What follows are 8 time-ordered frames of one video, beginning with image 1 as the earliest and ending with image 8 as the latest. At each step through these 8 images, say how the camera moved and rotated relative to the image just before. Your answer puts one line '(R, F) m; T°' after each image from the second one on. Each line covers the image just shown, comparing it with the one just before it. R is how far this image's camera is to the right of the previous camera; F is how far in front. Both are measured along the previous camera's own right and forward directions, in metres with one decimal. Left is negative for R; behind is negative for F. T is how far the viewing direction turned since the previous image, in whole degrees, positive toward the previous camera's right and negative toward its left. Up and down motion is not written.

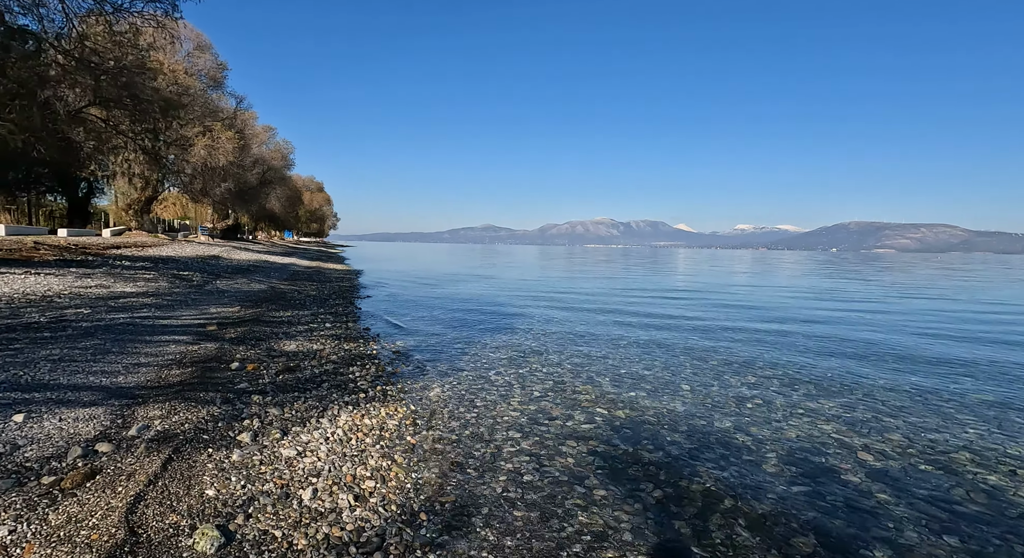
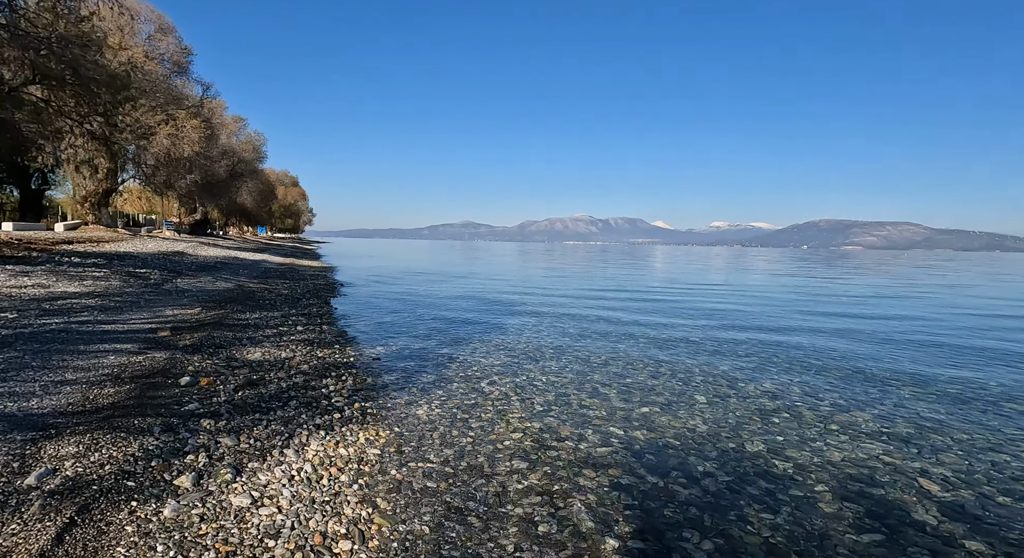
(-0.4, +1.6) m; +2°
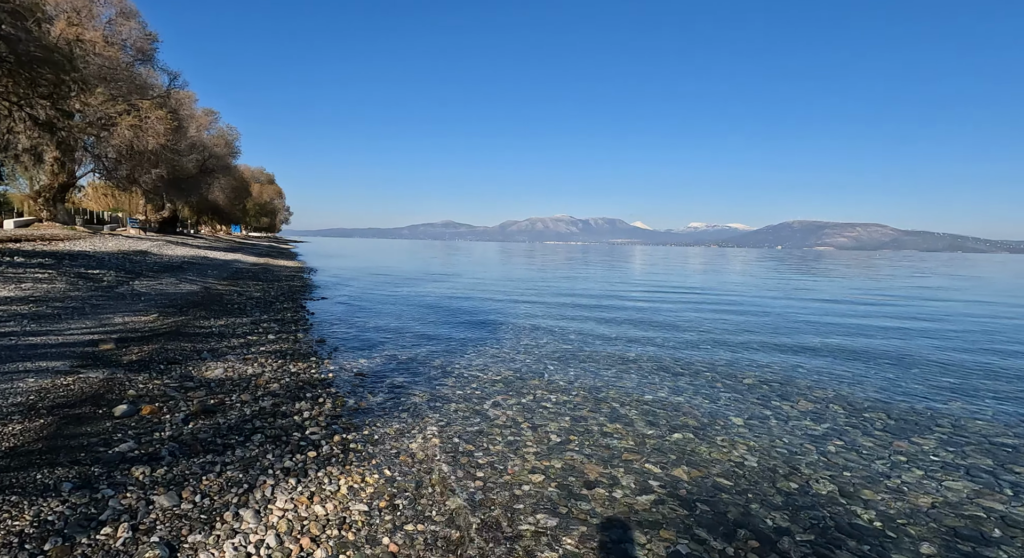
(-0.6, +1.8) m; +2°
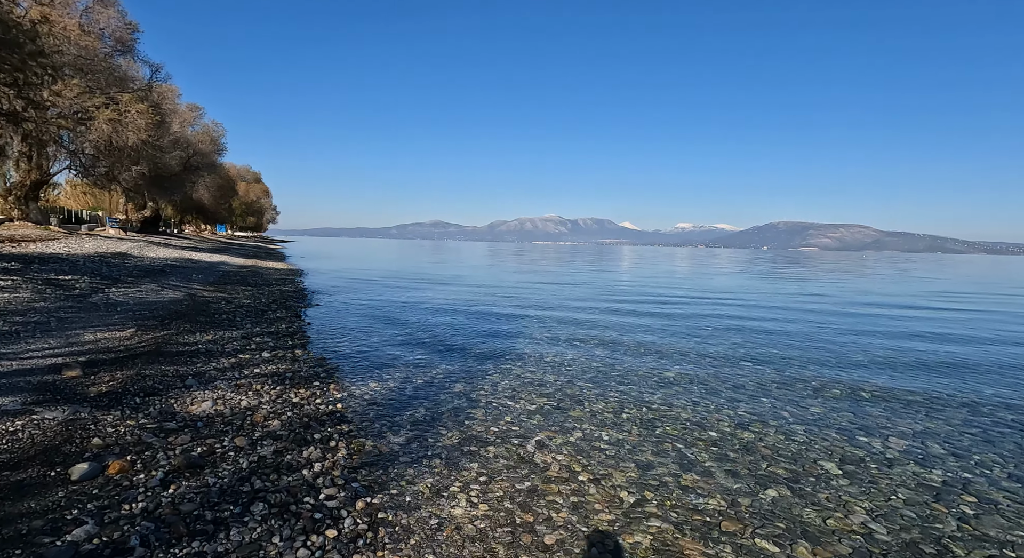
(-1.1, +1.8) m; +1°
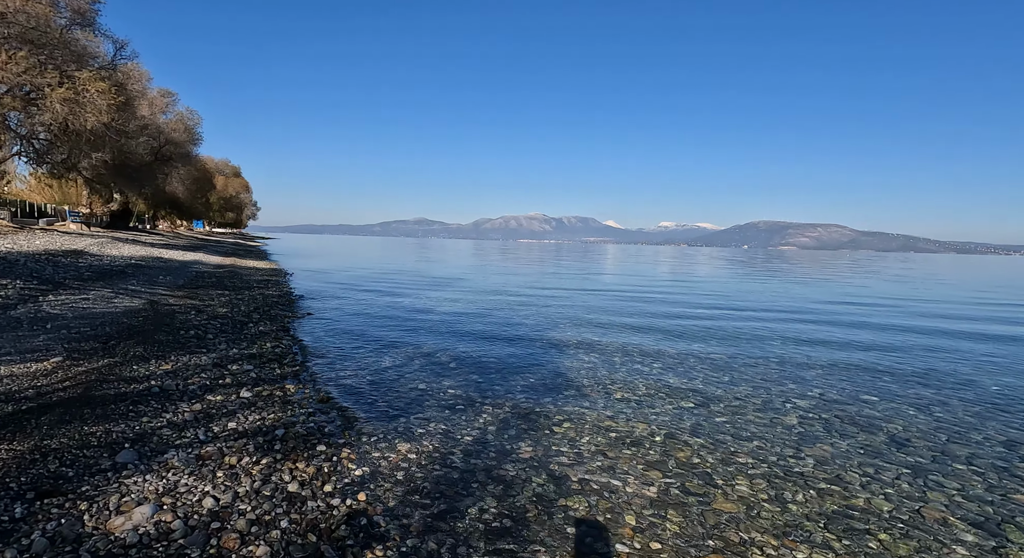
(-1.9, +4.0) m; +2°
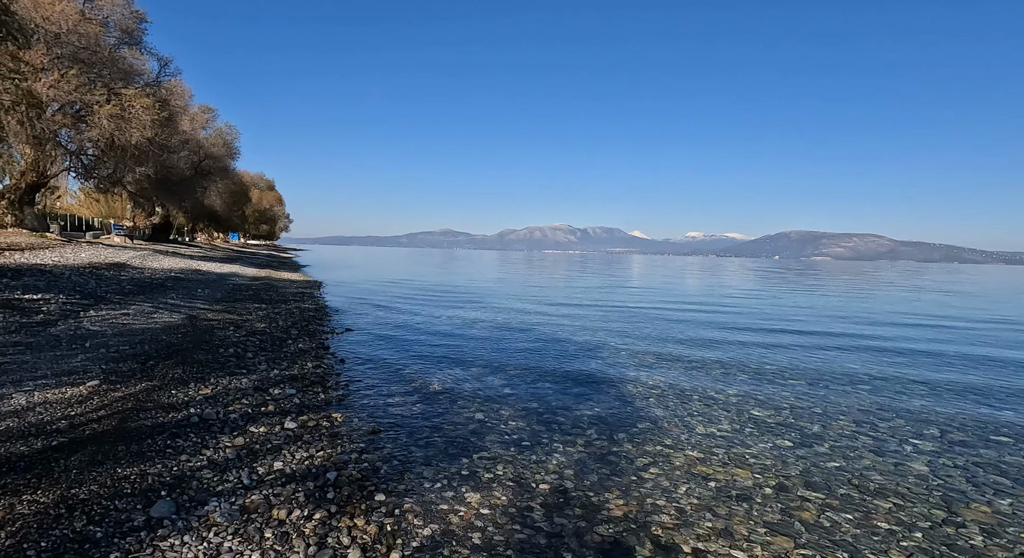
(-0.9, +1.2) m; -3°
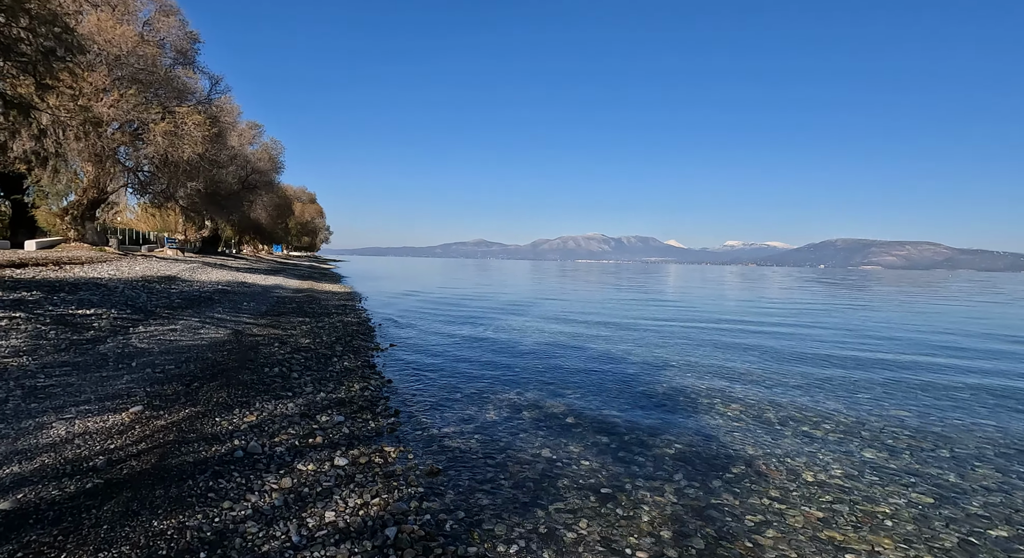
(-0.7, +1.2) m; -4°
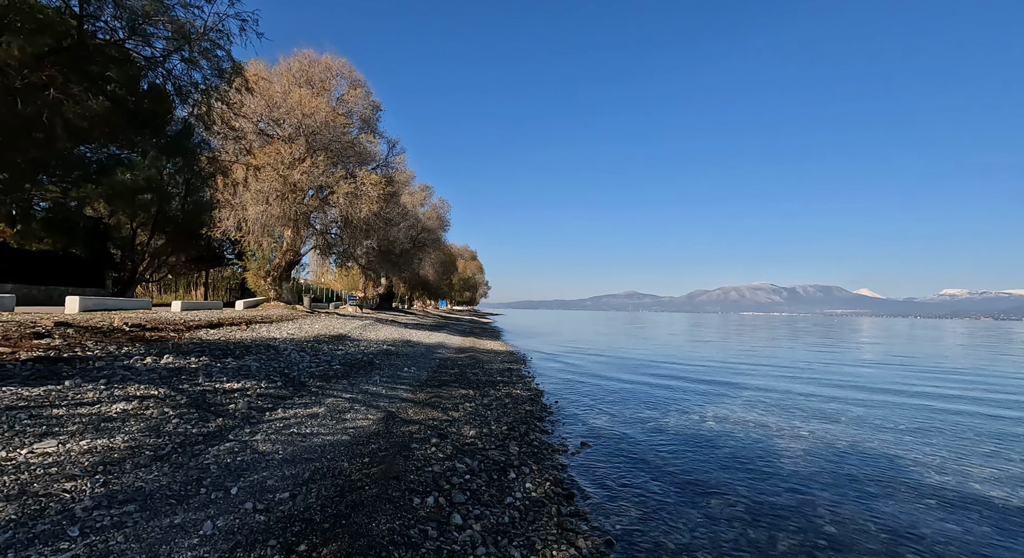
(-2.5, +6.1) m; -17°
